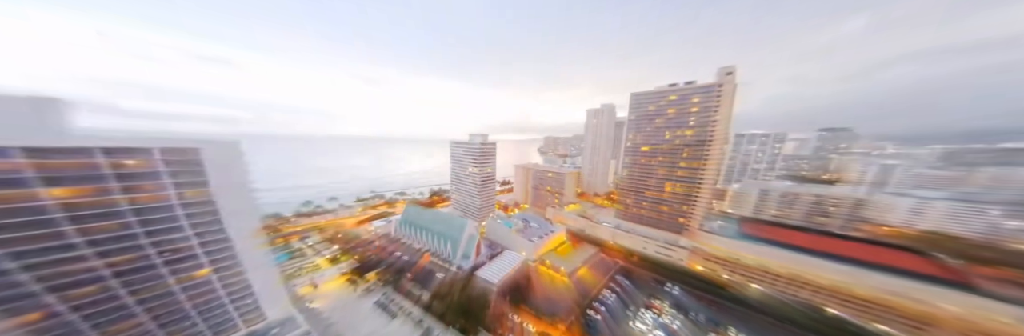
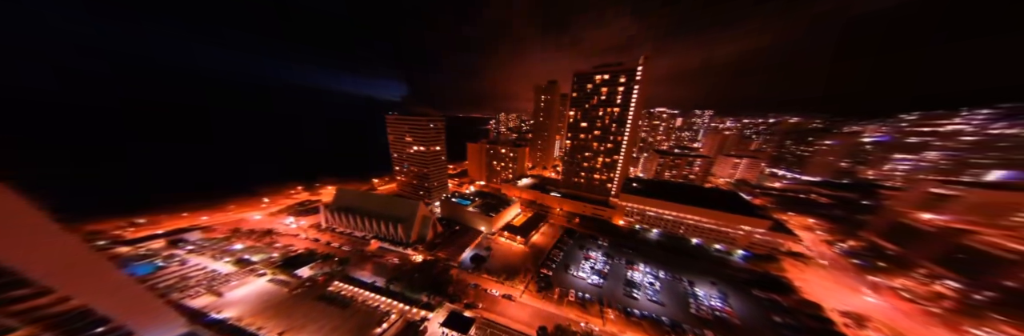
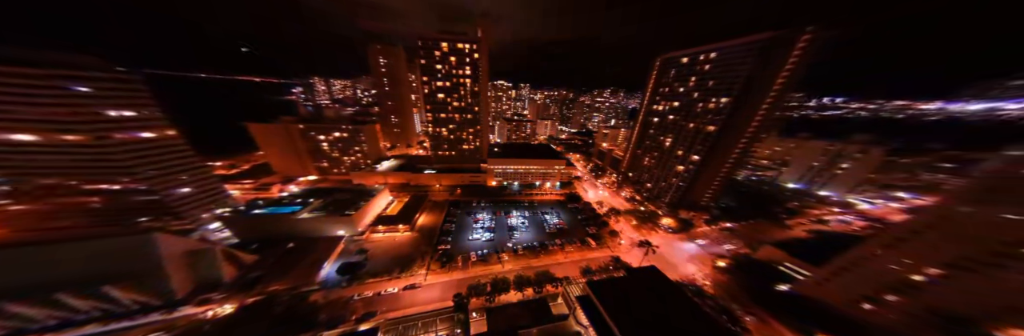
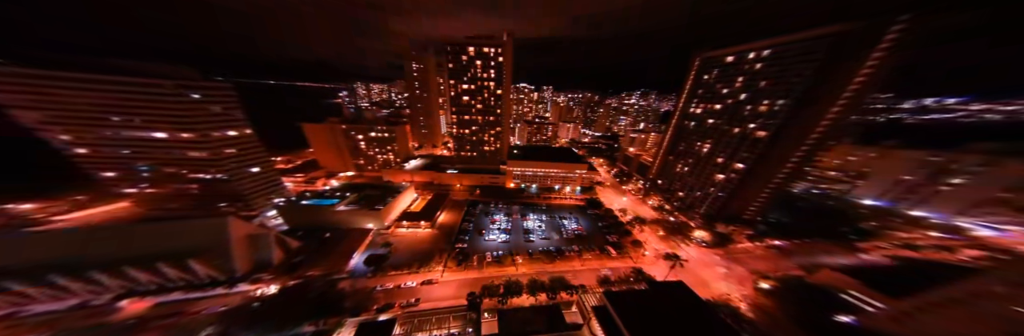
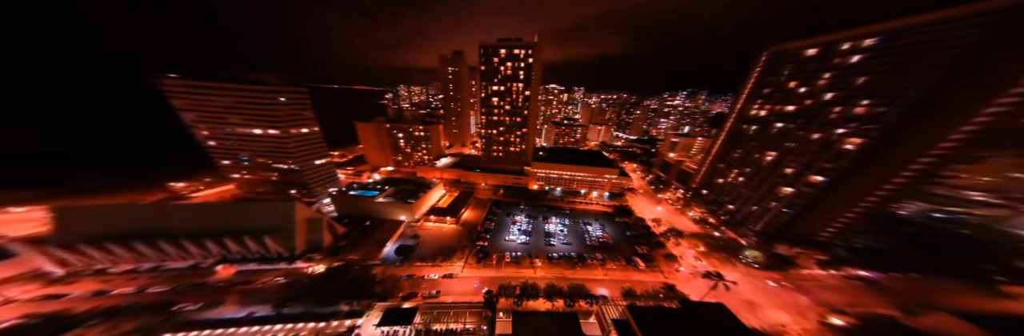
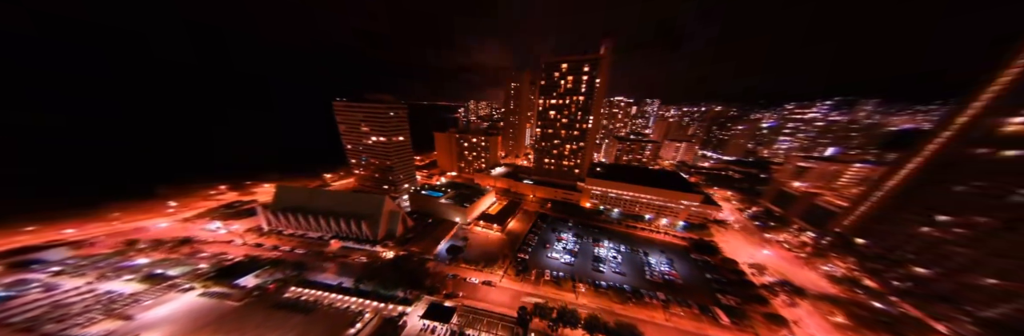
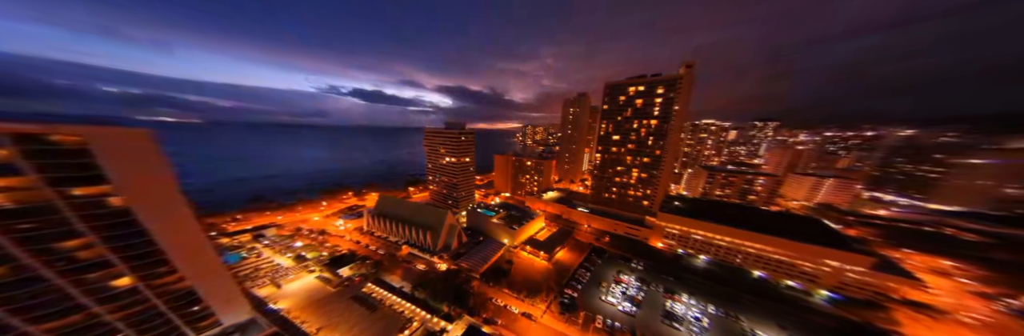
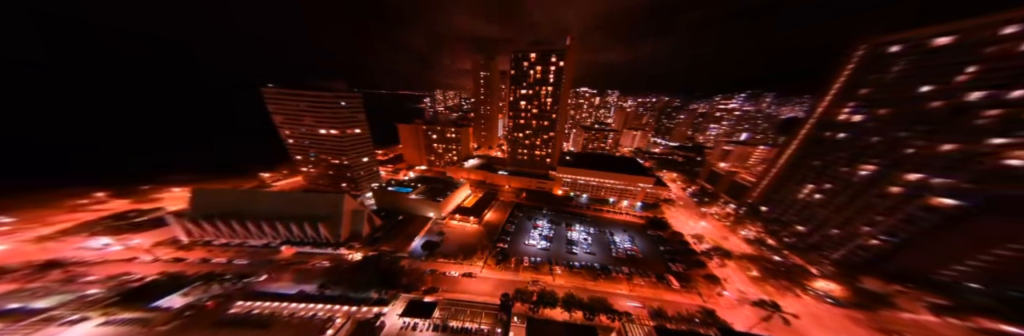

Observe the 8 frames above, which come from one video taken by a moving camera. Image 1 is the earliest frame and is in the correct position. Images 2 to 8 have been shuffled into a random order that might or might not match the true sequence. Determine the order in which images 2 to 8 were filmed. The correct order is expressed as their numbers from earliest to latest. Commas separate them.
7, 2, 6, 8, 5, 4, 3
